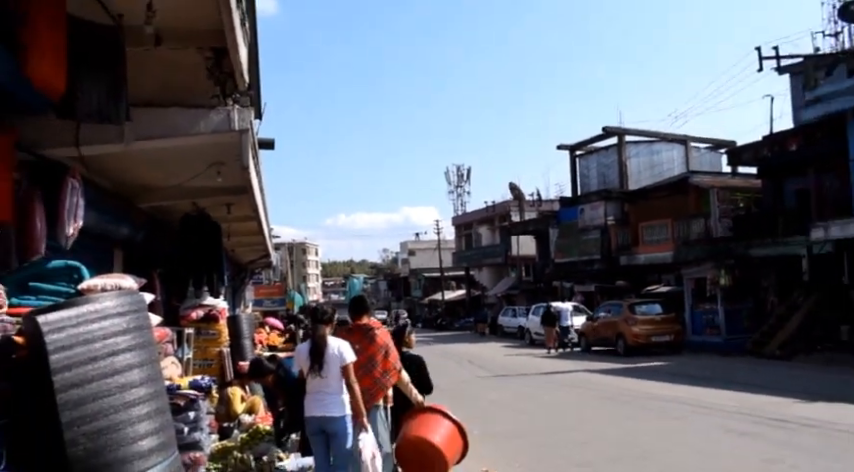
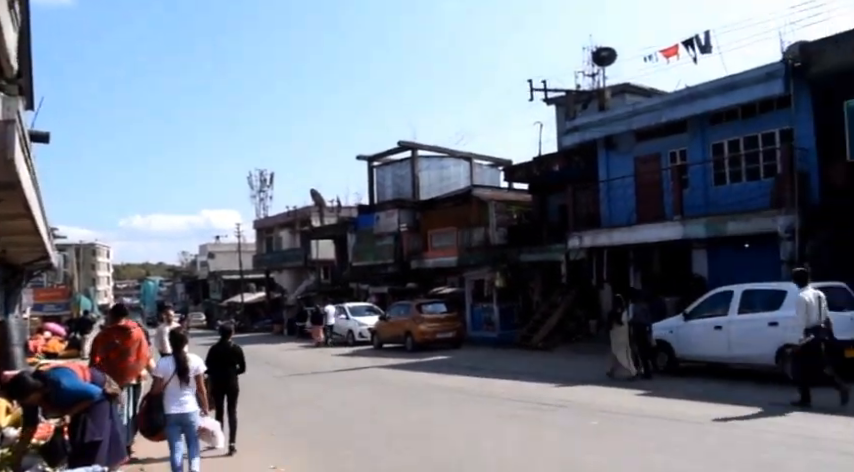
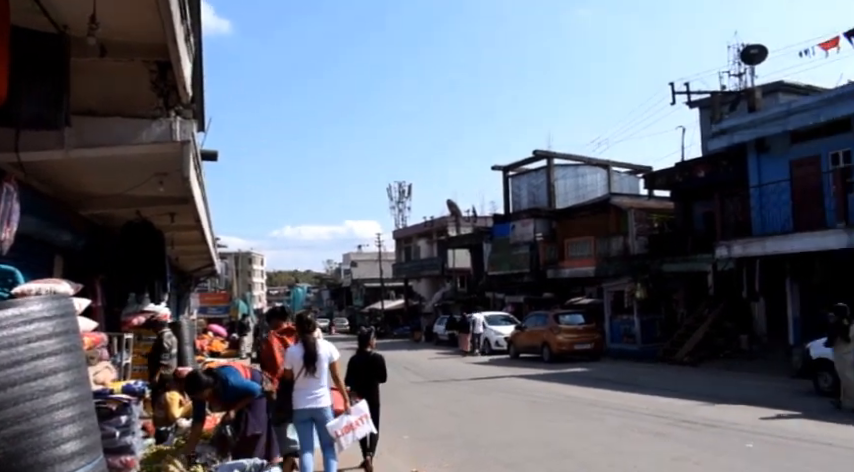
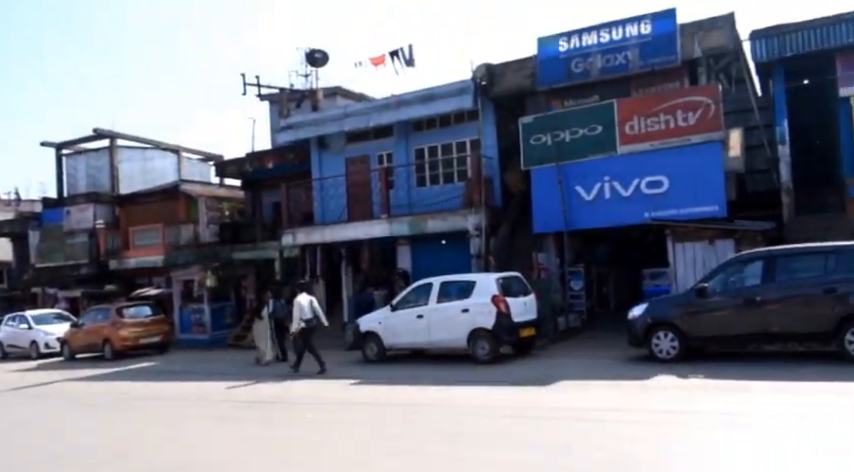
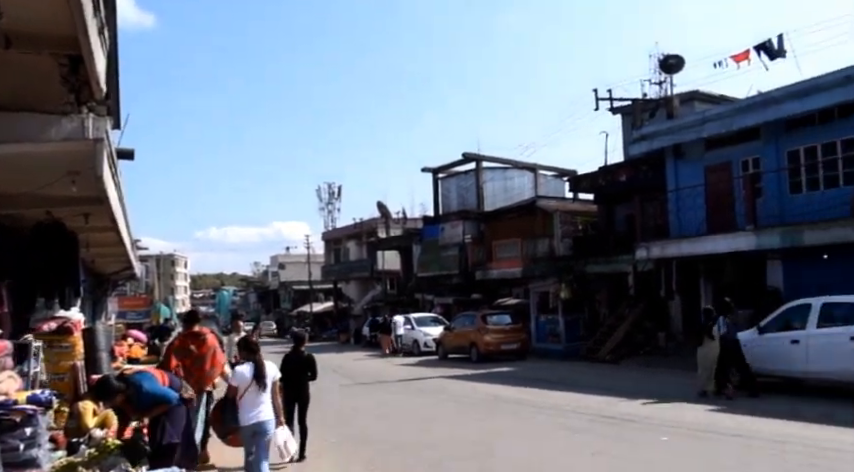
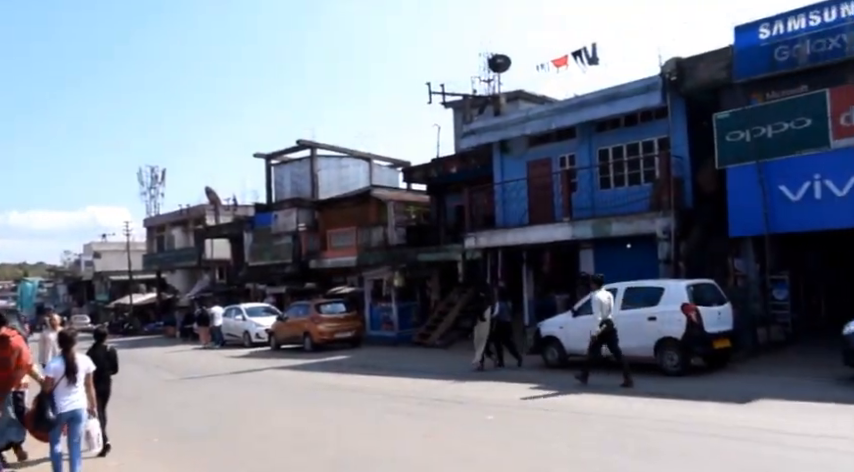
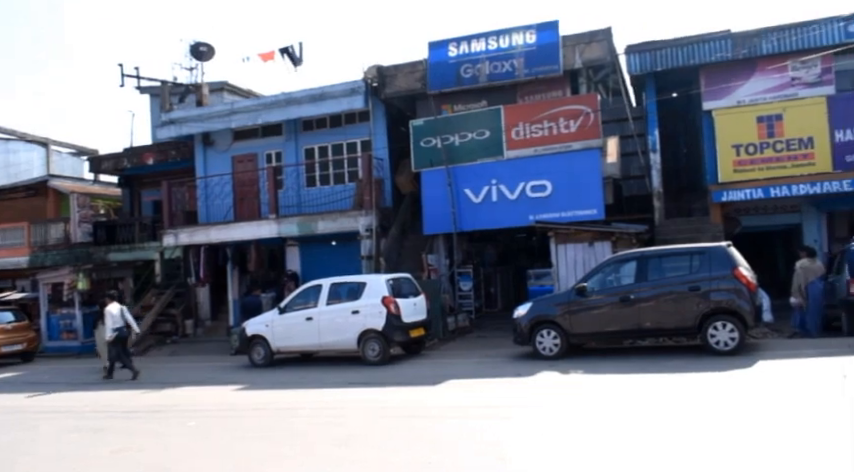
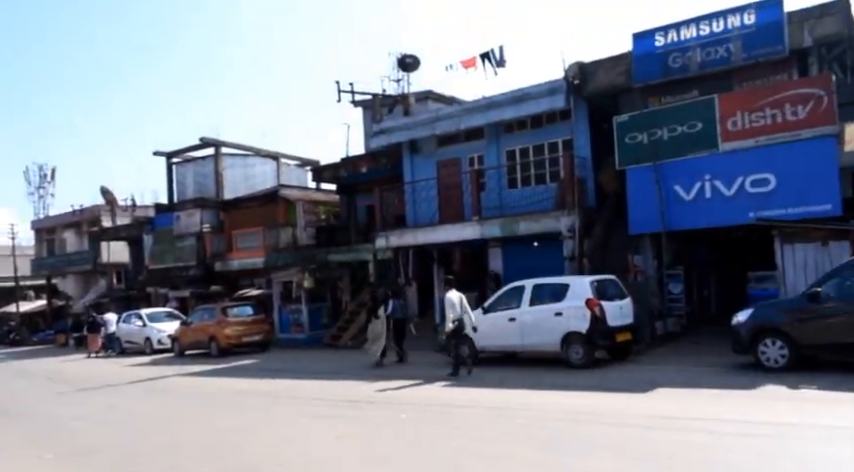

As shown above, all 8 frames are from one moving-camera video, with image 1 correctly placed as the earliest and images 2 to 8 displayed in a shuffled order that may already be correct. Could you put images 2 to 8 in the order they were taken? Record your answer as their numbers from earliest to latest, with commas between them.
3, 5, 2, 6, 8, 4, 7
